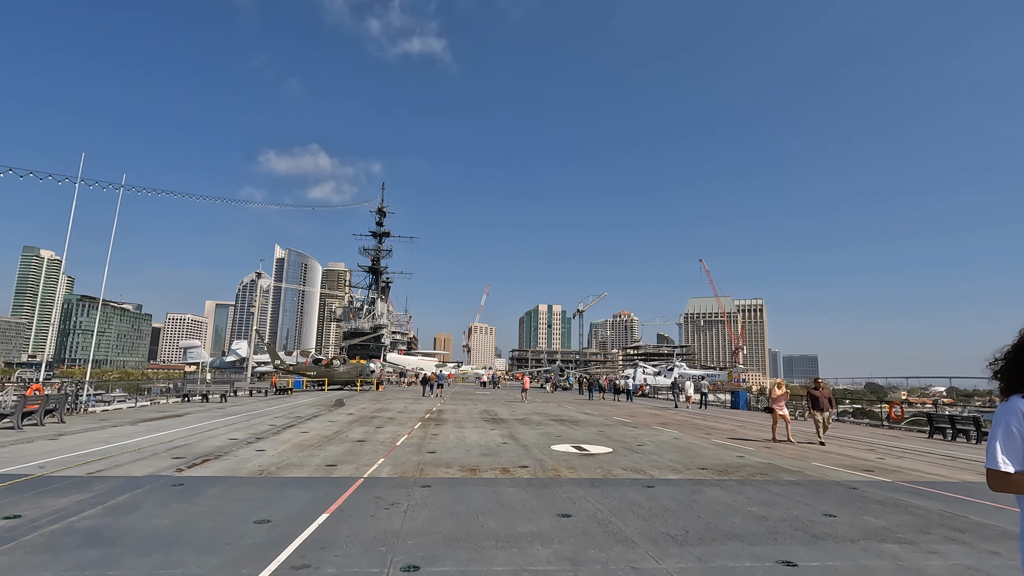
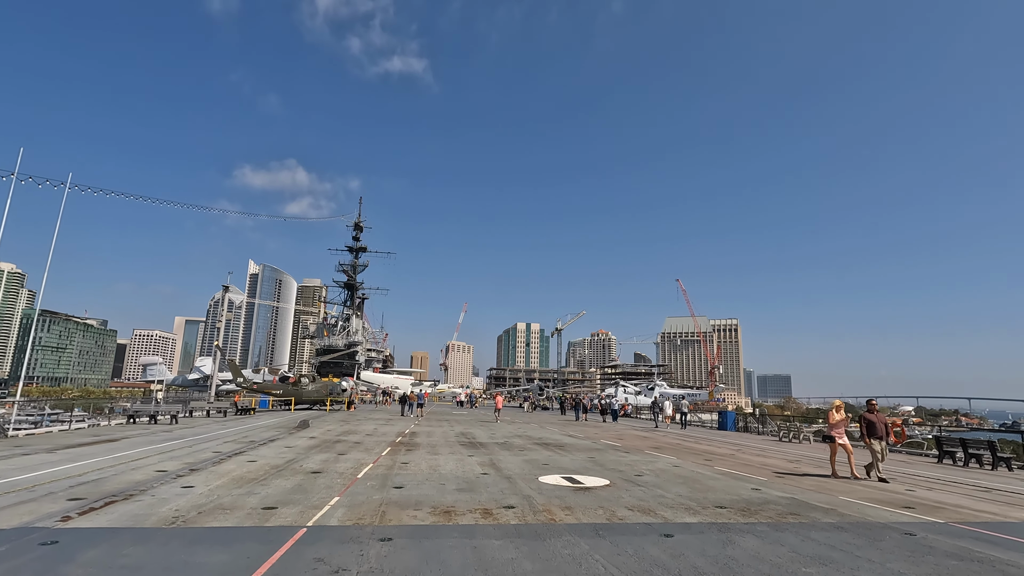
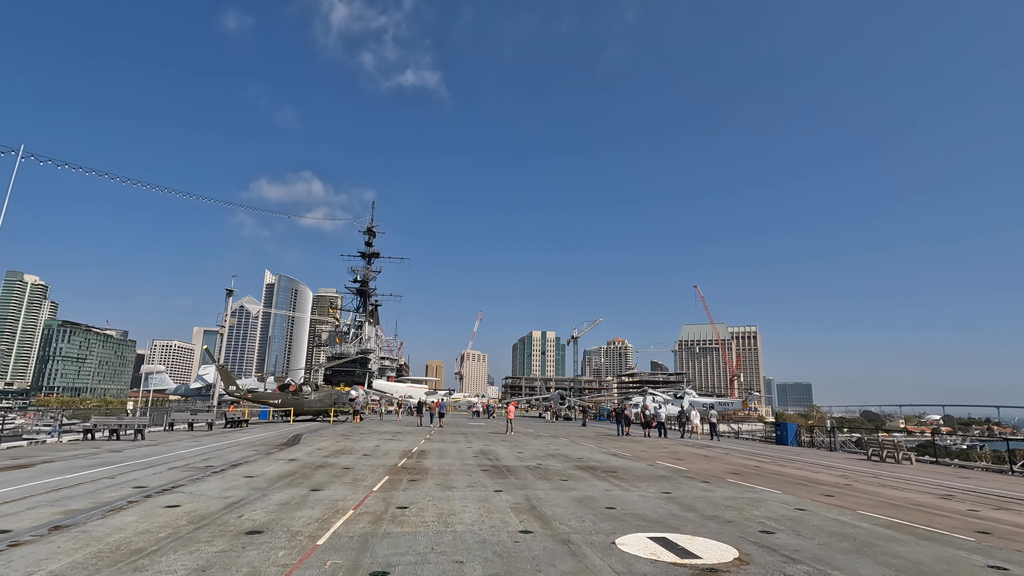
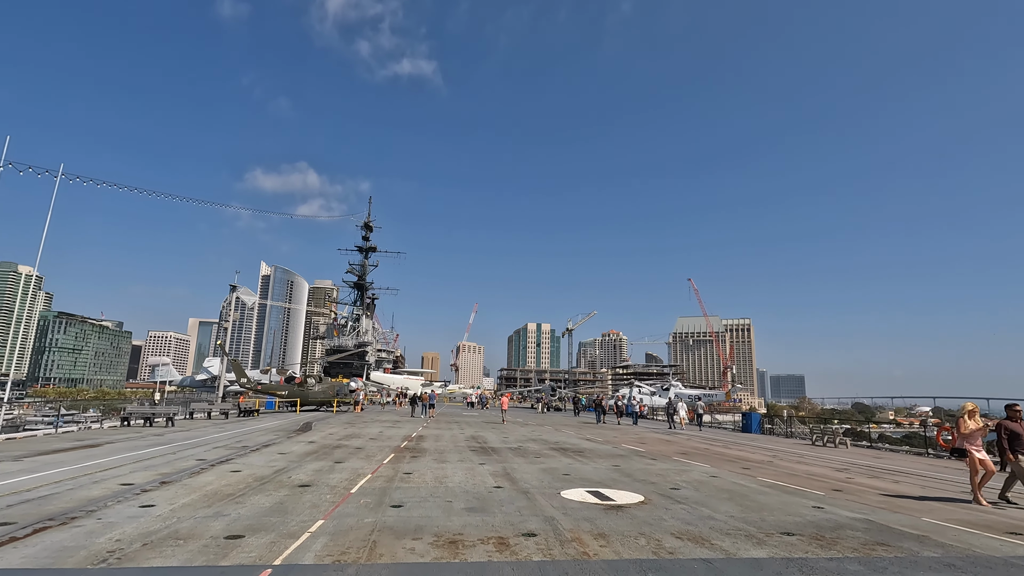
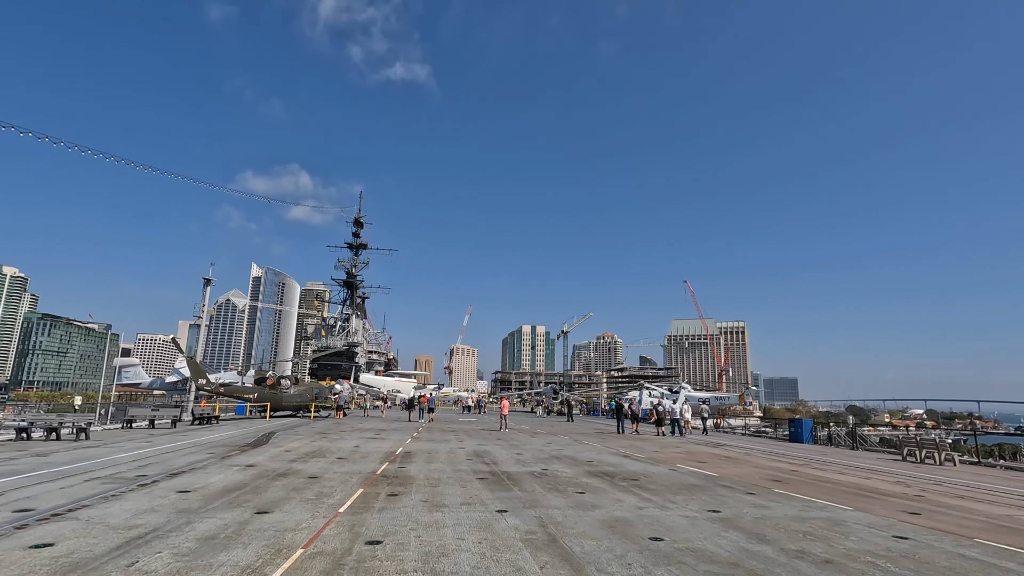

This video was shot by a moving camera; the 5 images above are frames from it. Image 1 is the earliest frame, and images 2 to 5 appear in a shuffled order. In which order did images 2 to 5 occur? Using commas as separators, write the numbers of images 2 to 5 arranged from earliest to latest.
2, 4, 3, 5
